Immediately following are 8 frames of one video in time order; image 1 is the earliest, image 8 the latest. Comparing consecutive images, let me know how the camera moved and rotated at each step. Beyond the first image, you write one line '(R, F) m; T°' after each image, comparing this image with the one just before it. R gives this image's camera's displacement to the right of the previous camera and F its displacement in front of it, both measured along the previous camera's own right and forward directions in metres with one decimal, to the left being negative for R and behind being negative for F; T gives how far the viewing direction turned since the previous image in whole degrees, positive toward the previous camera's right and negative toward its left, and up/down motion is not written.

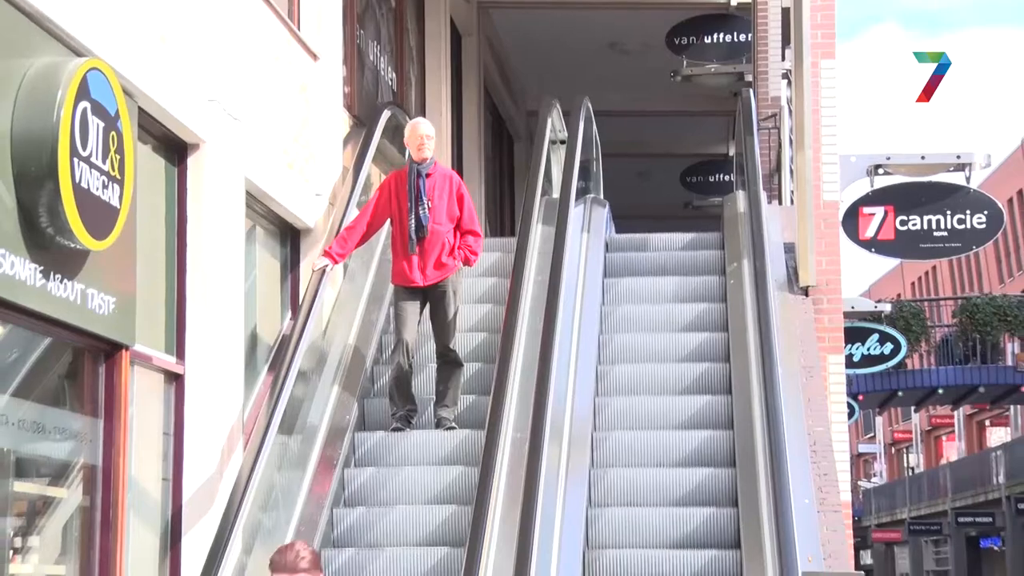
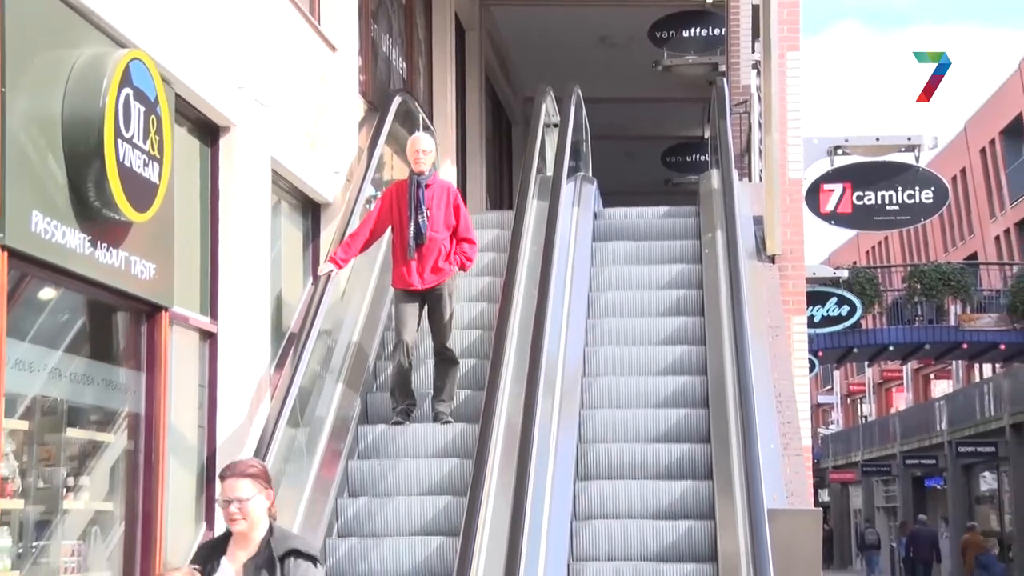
(0.0, -0.4) m; 0°
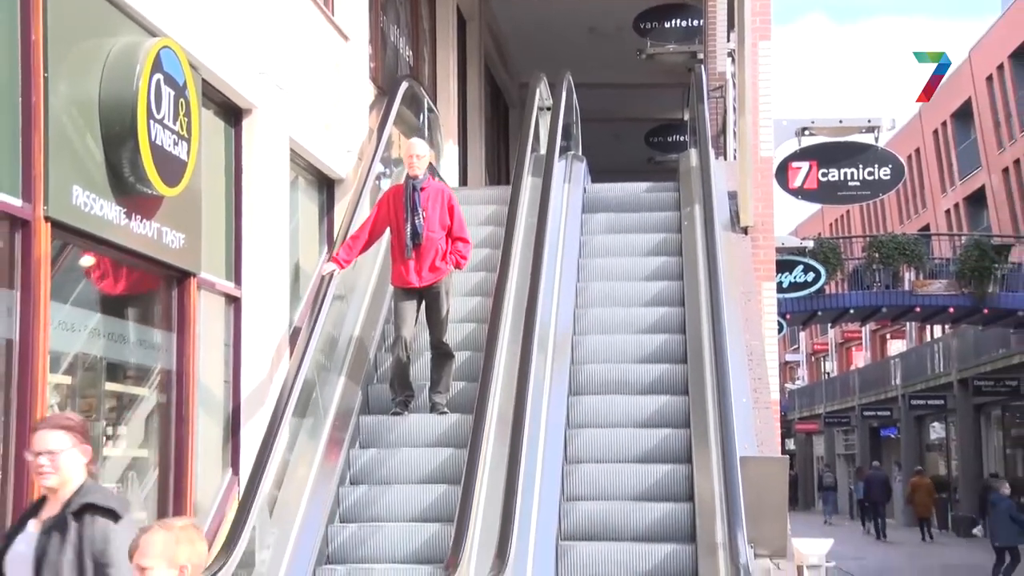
(0.0, -0.4) m; 0°
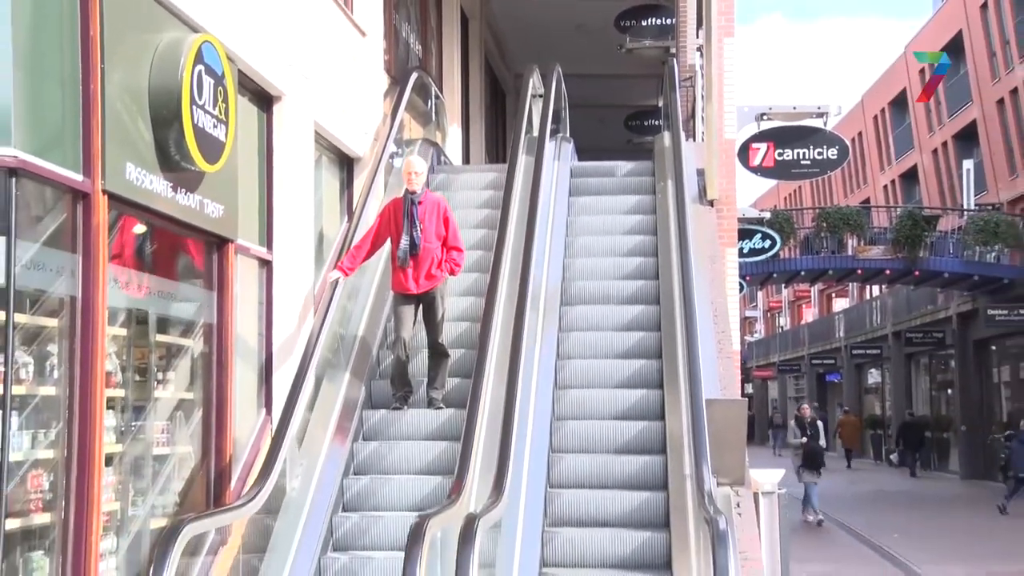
(0.0, -0.7) m; 0°
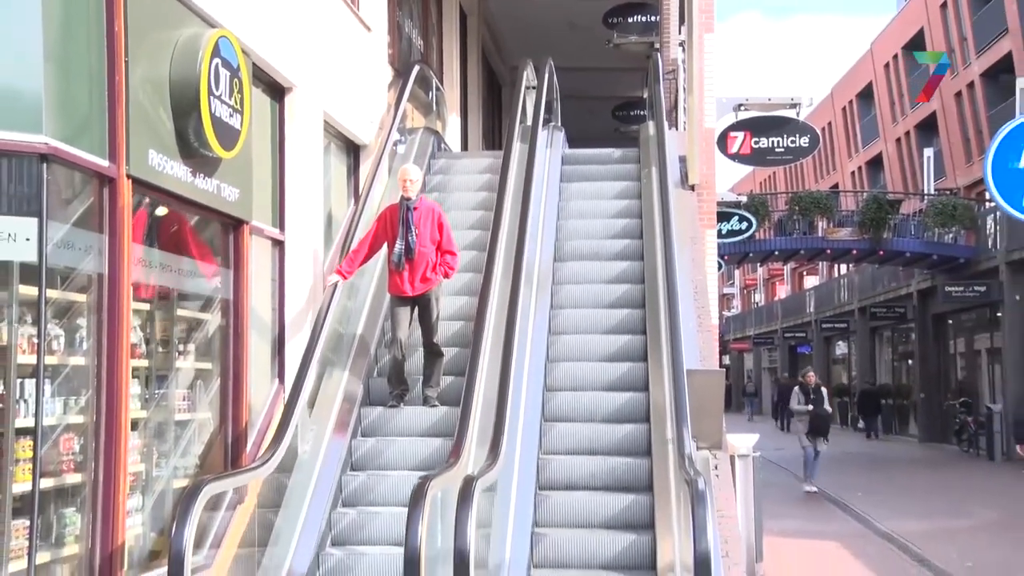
(0.0, -0.4) m; 0°
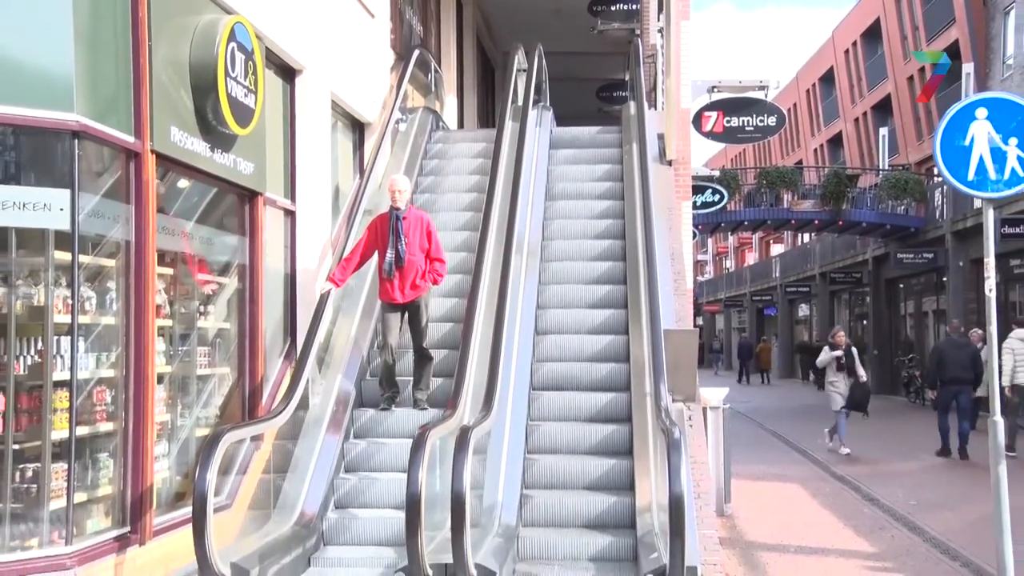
(0.0, -0.5) m; 0°
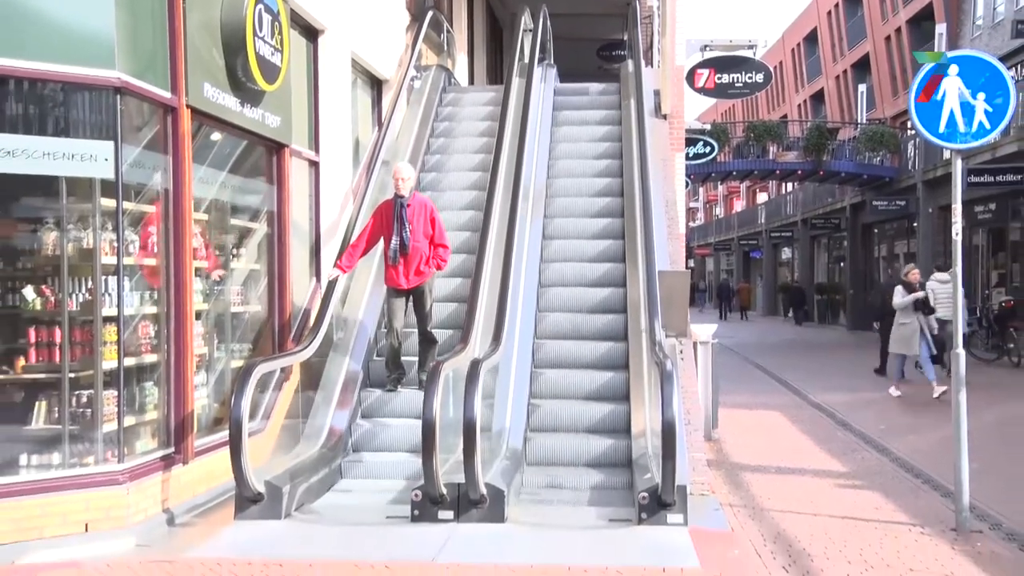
(0.0, -0.6) m; 0°
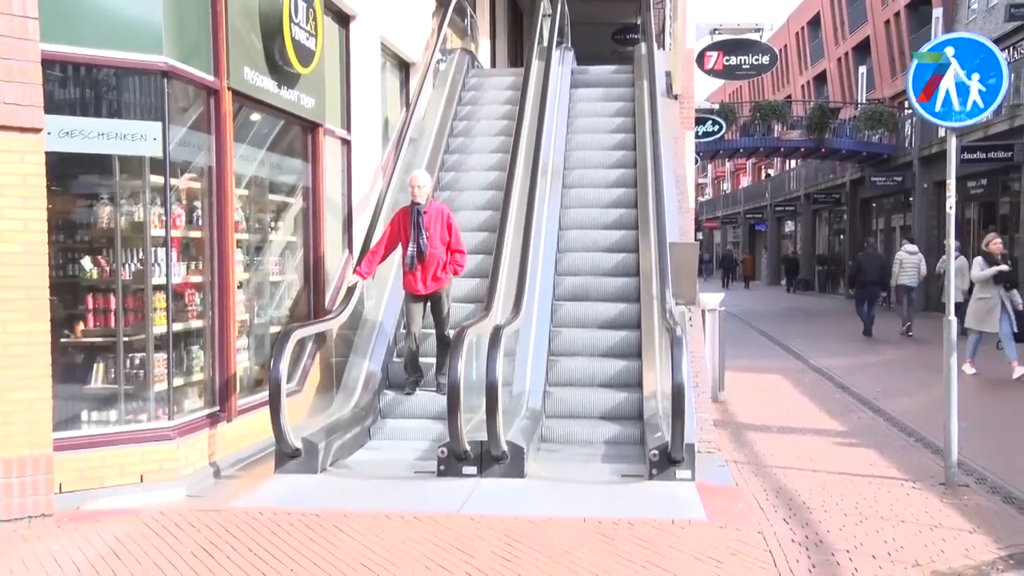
(0.0, -0.5) m; -1°
